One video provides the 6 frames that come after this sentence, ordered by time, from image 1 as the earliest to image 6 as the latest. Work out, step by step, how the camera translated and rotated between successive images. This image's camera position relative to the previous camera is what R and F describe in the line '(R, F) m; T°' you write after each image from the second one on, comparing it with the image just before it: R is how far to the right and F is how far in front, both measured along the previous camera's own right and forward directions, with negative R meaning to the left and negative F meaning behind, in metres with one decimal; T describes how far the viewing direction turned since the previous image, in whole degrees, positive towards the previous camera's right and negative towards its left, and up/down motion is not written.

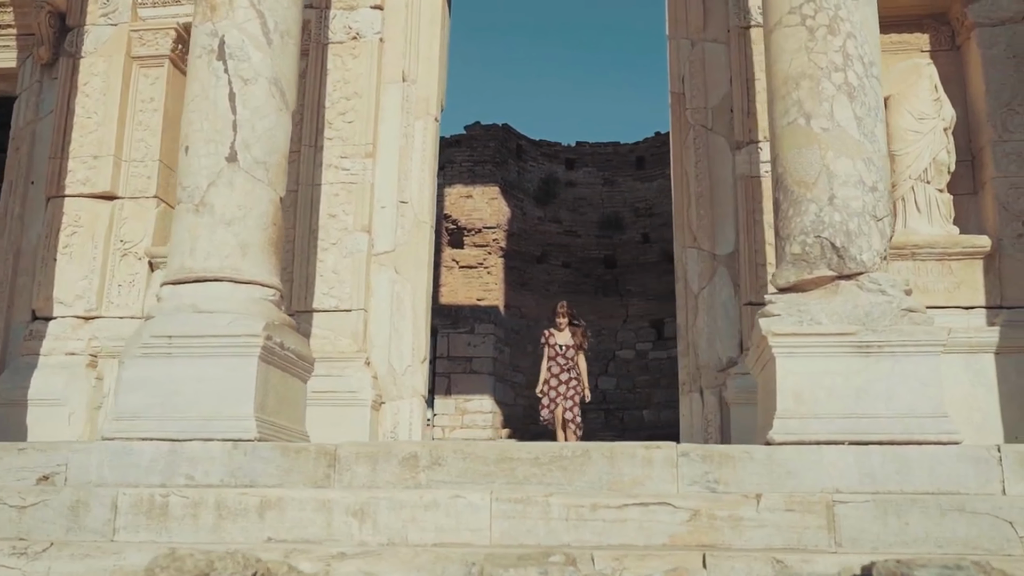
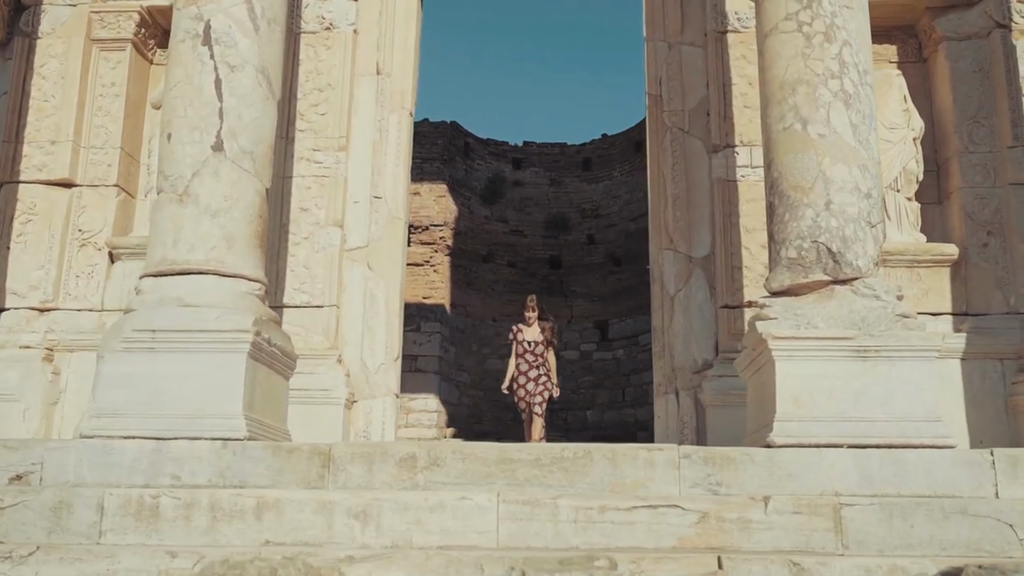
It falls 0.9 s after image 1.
(-0.4, +0.1) m; +4°
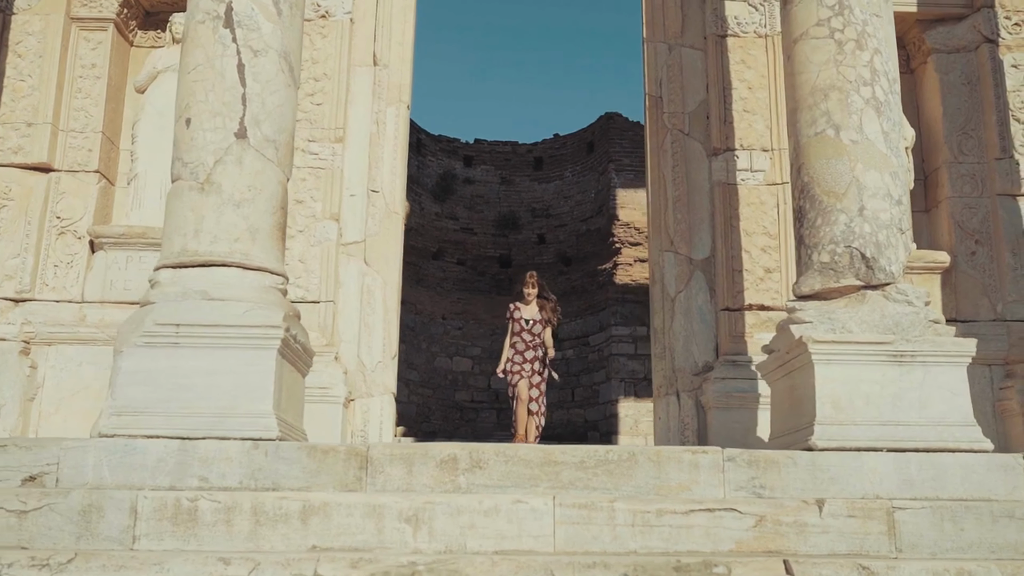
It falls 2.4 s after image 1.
(-0.6, +0.1) m; +5°
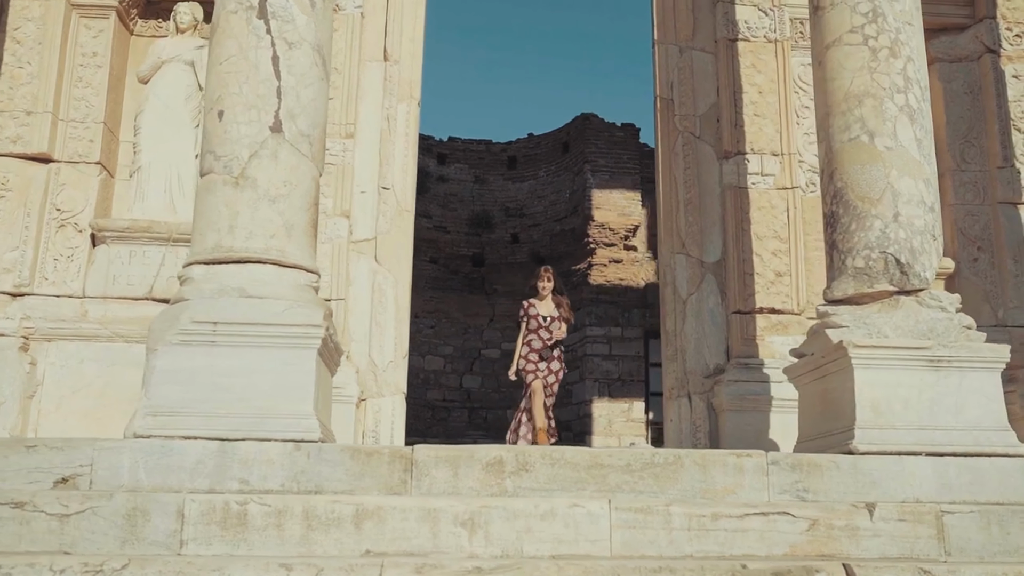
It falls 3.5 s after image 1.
(-0.5, +0.1) m; +3°
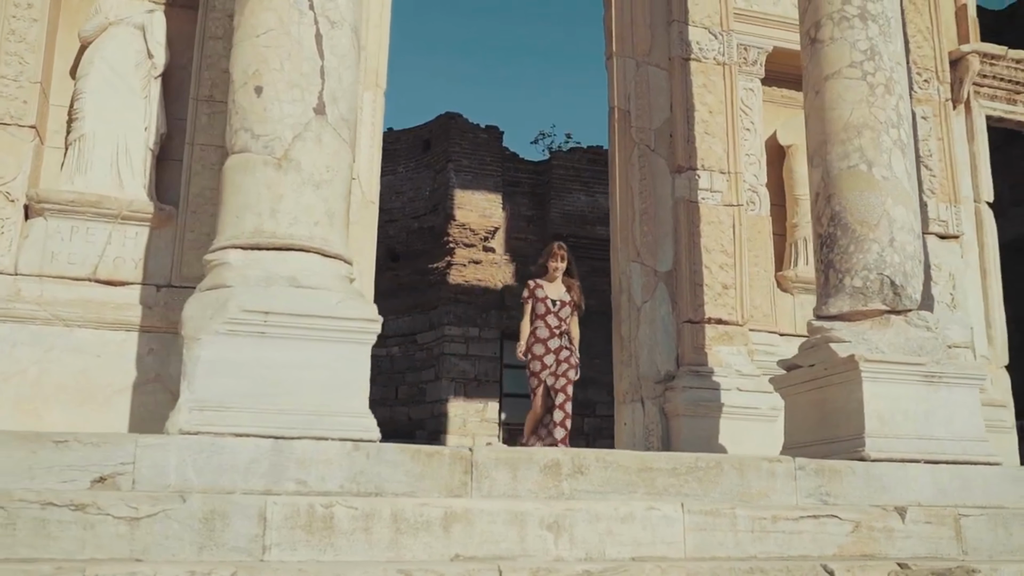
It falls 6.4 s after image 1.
(-1.3, +0.2) m; +12°
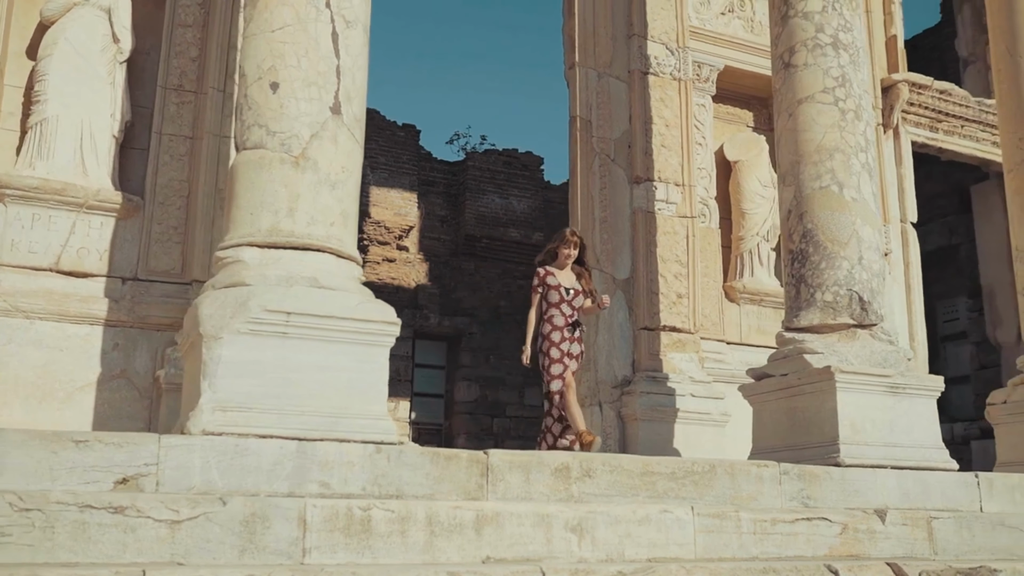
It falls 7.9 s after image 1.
(-0.7, 0.0) m; +7°
